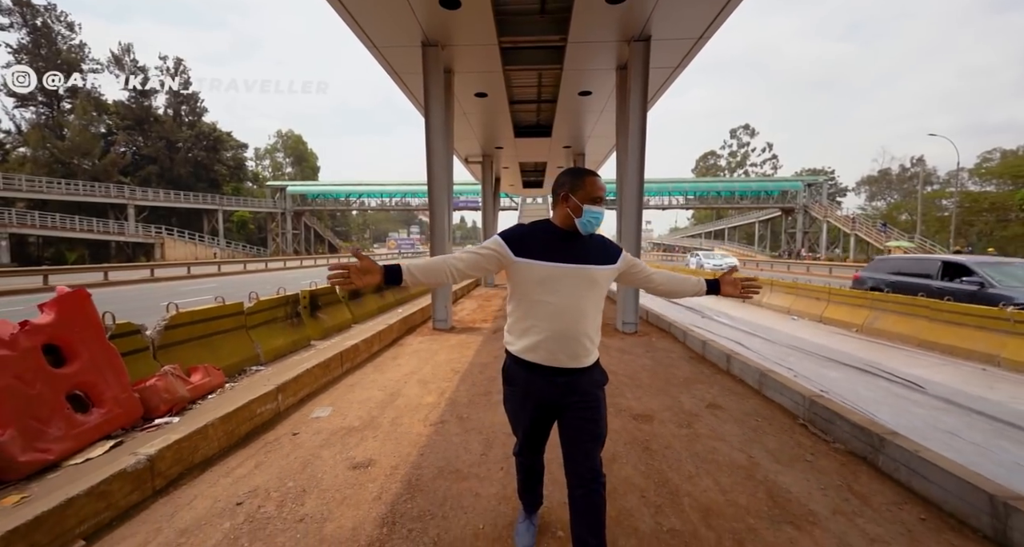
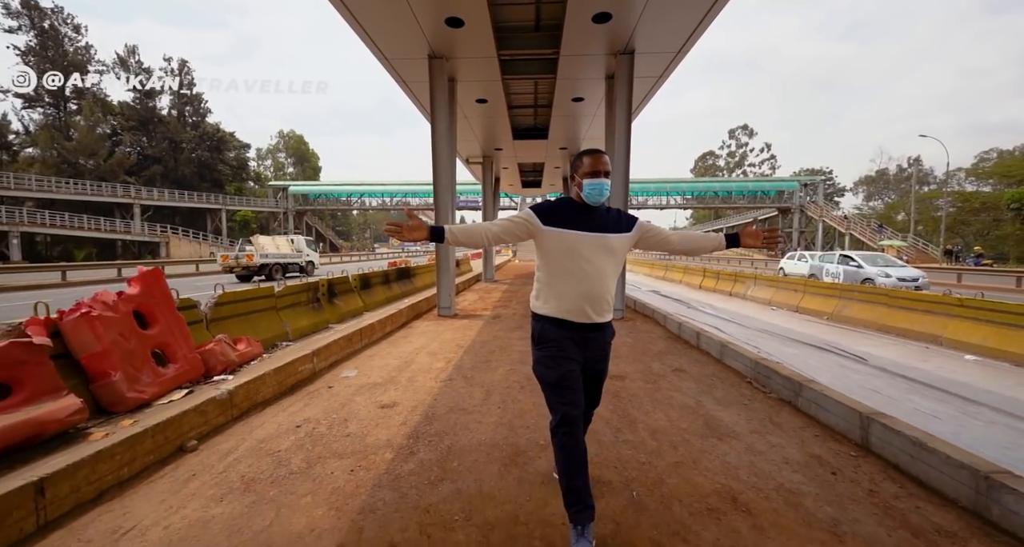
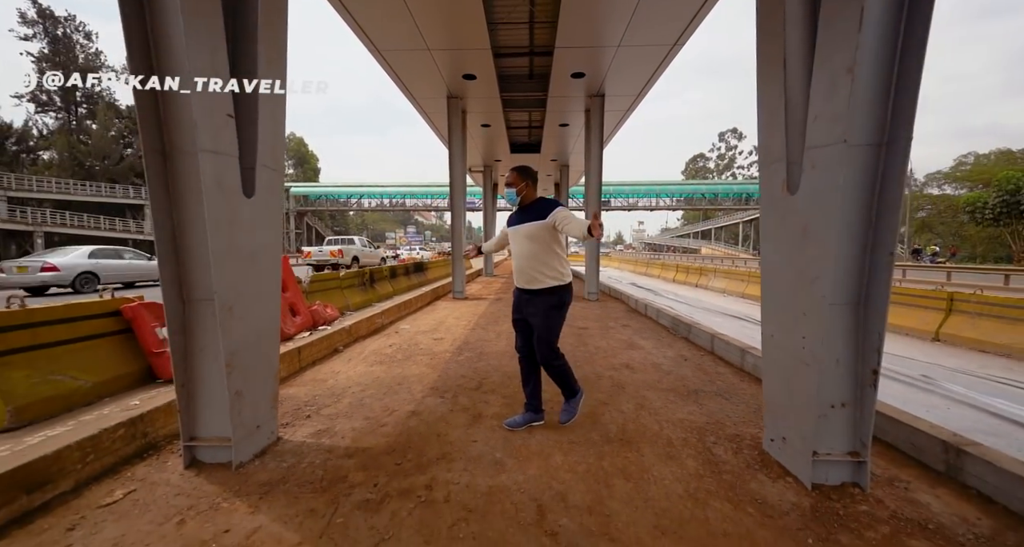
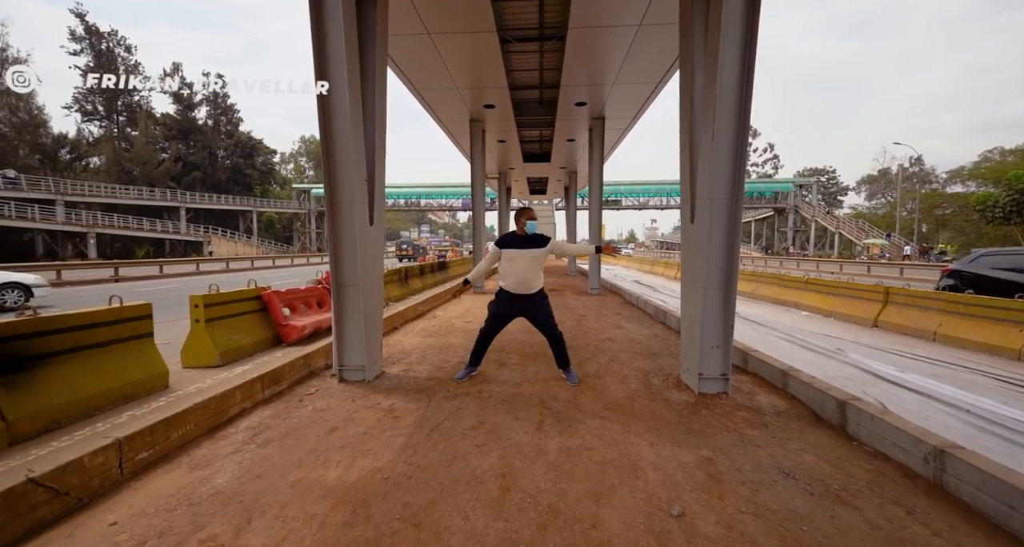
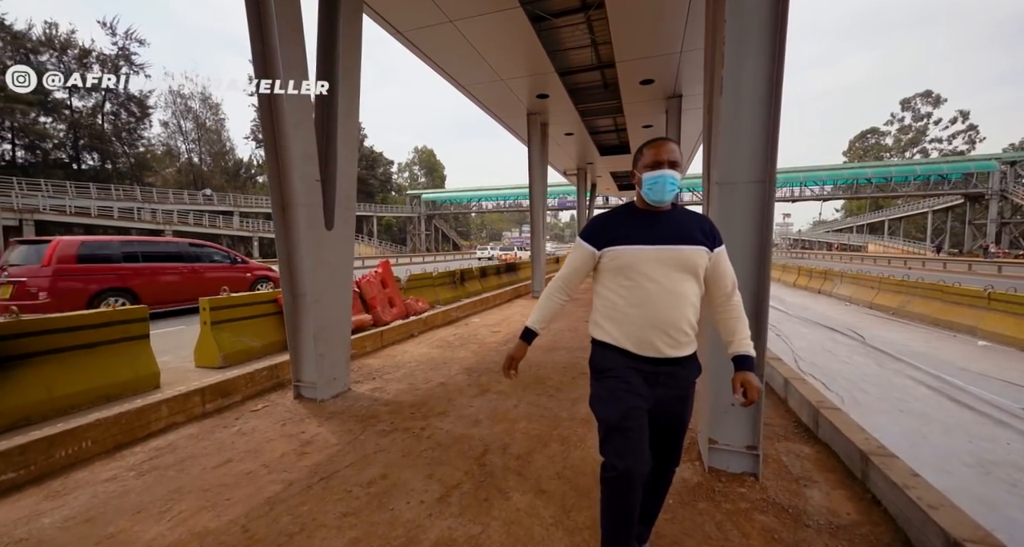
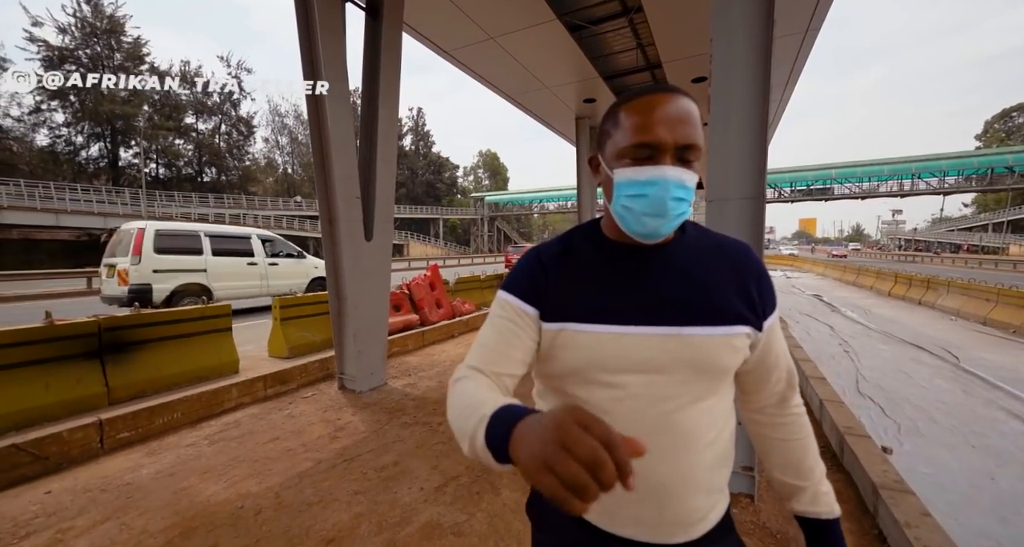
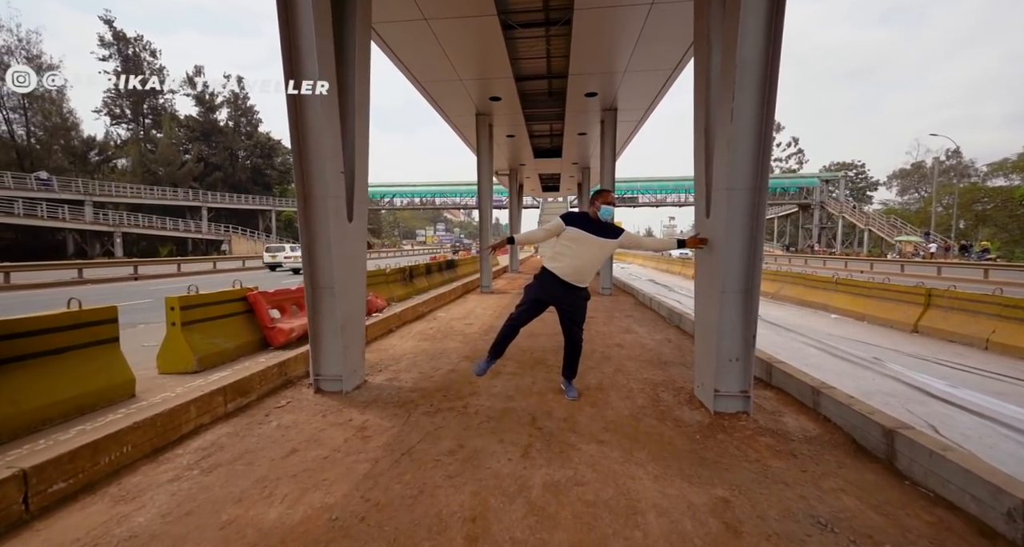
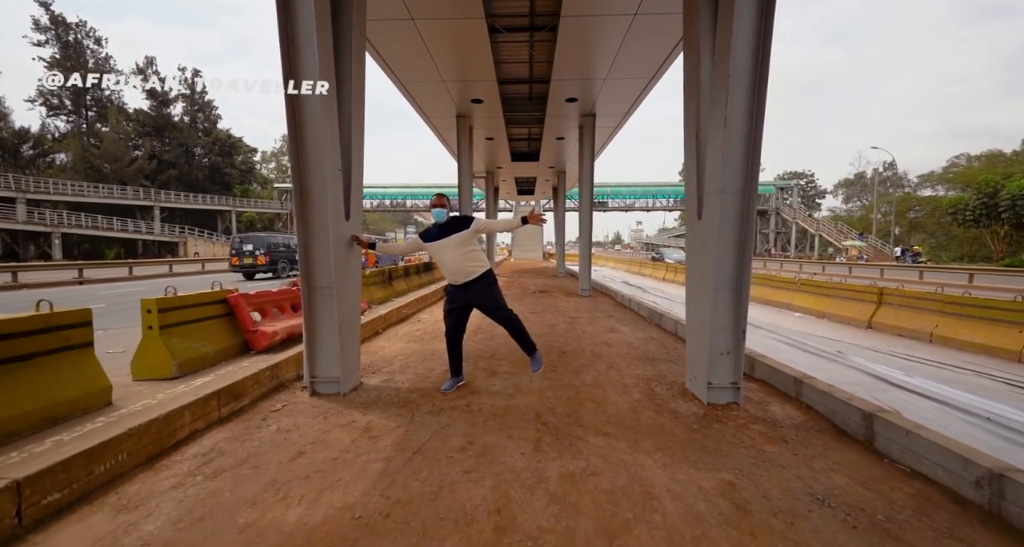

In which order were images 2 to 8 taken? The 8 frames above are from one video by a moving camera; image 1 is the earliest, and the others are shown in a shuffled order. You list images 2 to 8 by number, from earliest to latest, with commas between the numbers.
2, 3, 8, 4, 7, 5, 6
